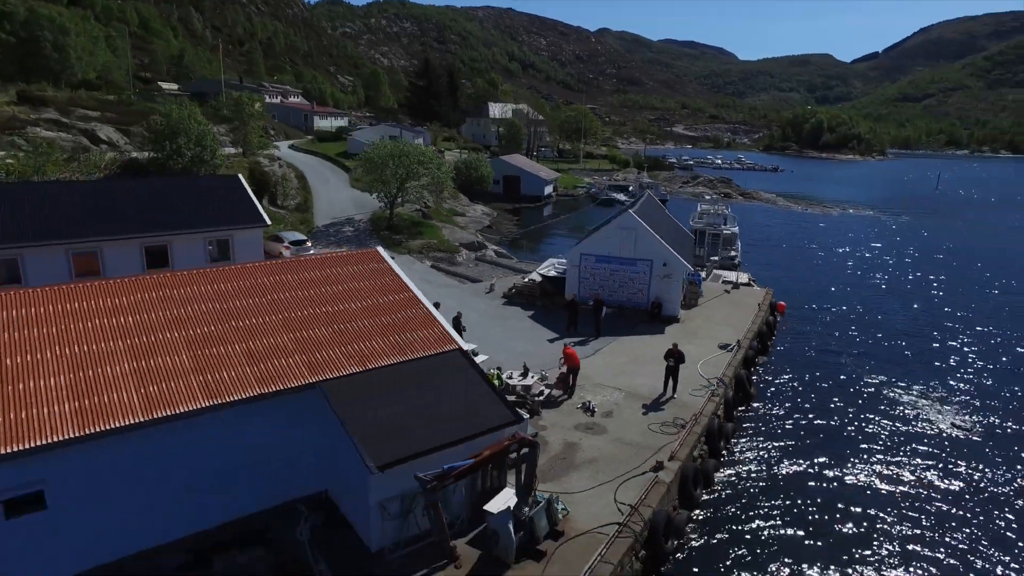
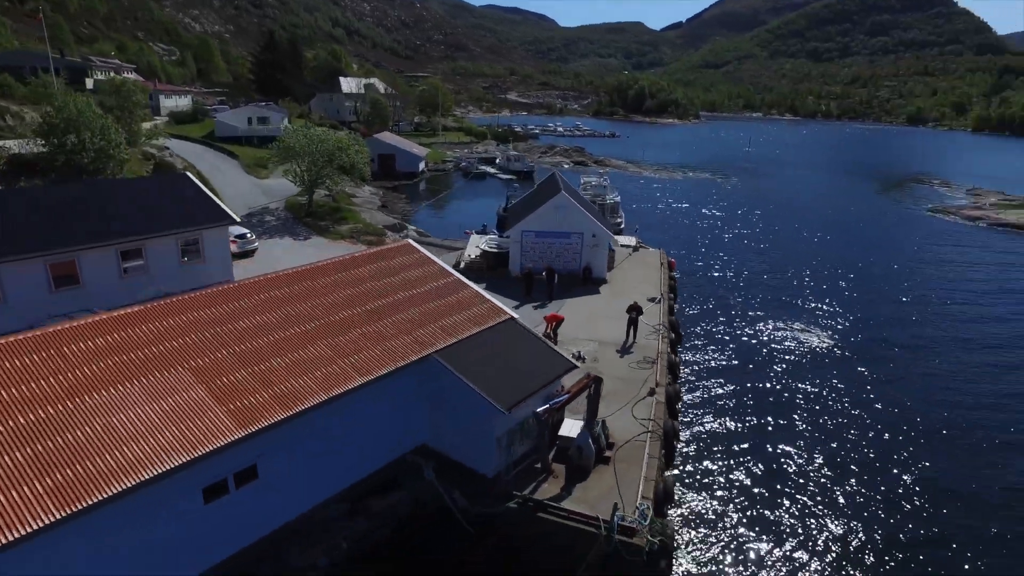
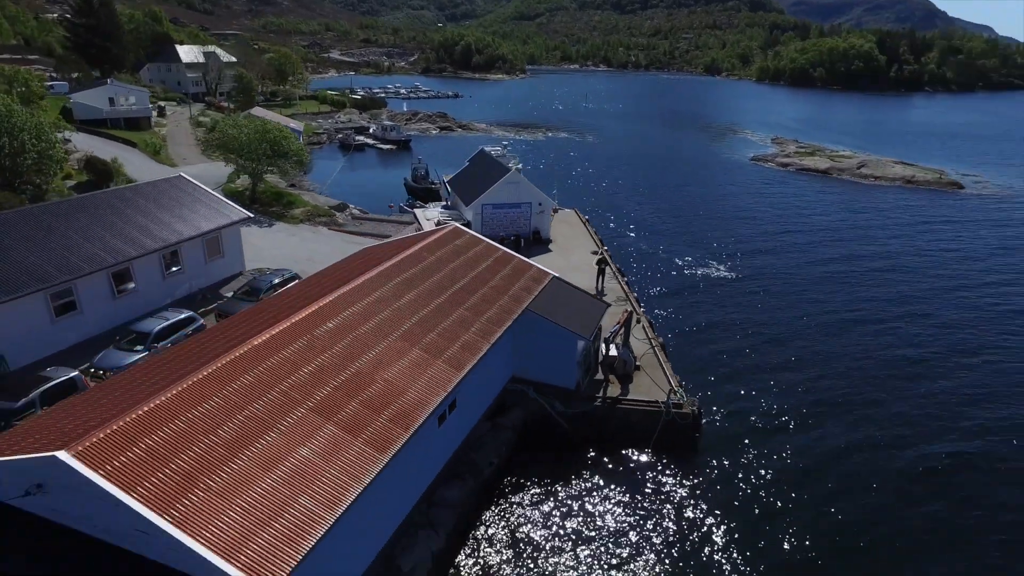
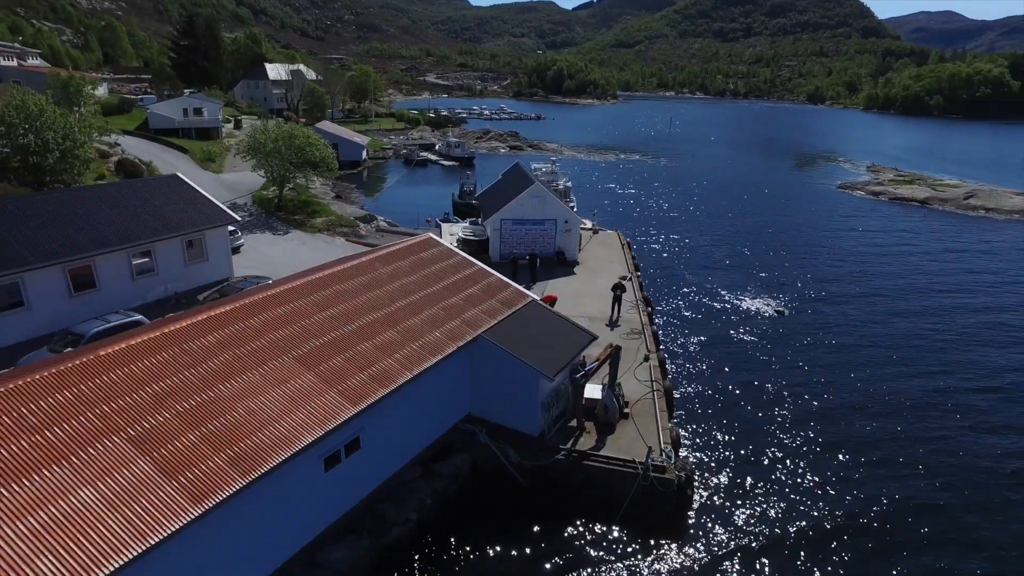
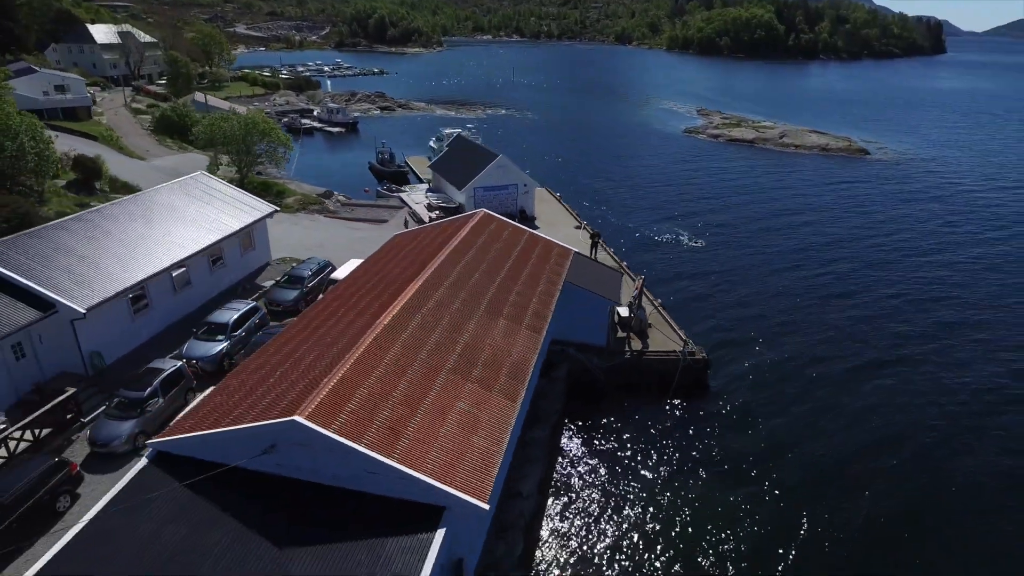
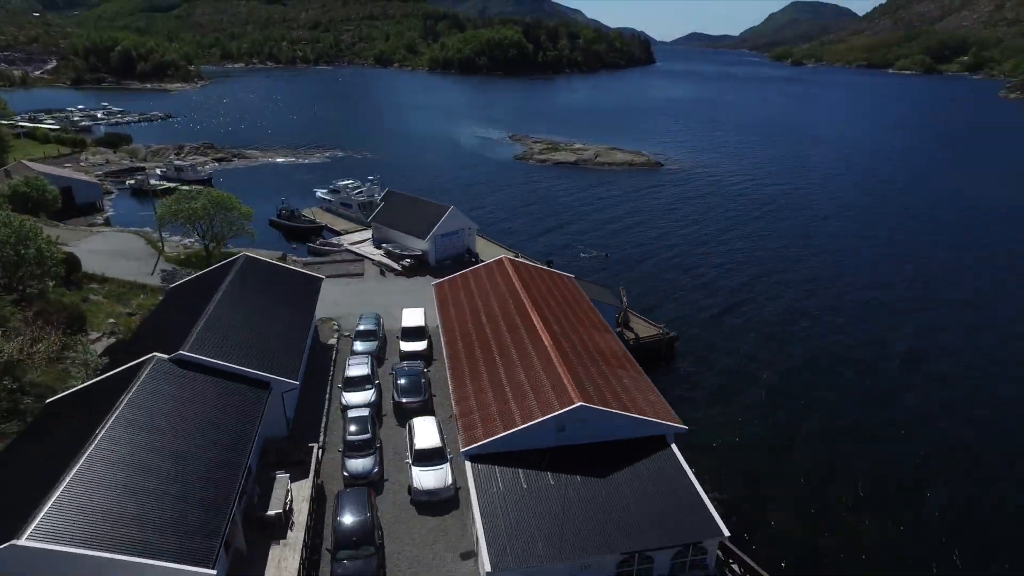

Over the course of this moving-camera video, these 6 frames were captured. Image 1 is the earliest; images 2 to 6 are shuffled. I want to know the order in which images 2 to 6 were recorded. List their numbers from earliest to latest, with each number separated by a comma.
2, 4, 3, 5, 6
